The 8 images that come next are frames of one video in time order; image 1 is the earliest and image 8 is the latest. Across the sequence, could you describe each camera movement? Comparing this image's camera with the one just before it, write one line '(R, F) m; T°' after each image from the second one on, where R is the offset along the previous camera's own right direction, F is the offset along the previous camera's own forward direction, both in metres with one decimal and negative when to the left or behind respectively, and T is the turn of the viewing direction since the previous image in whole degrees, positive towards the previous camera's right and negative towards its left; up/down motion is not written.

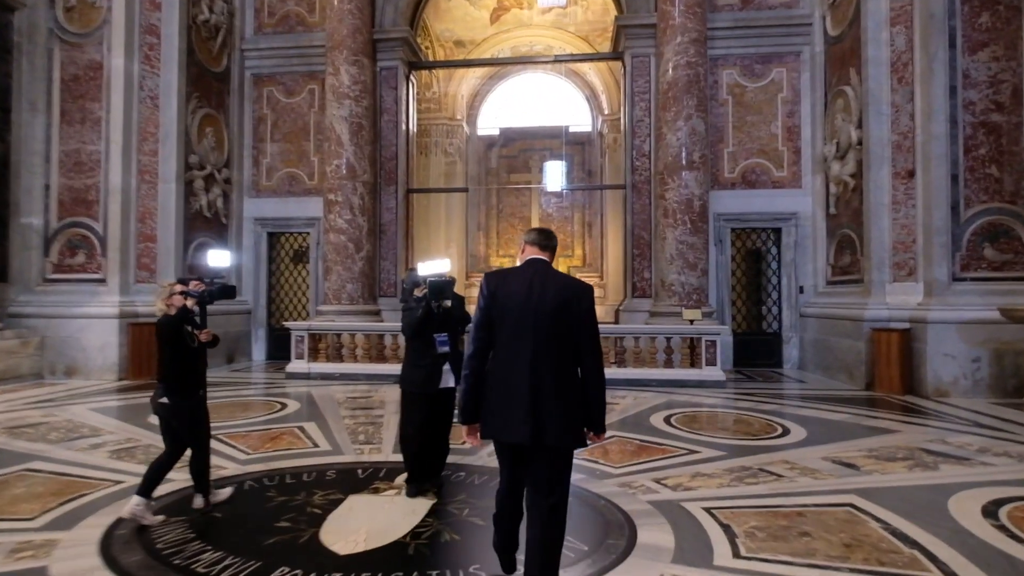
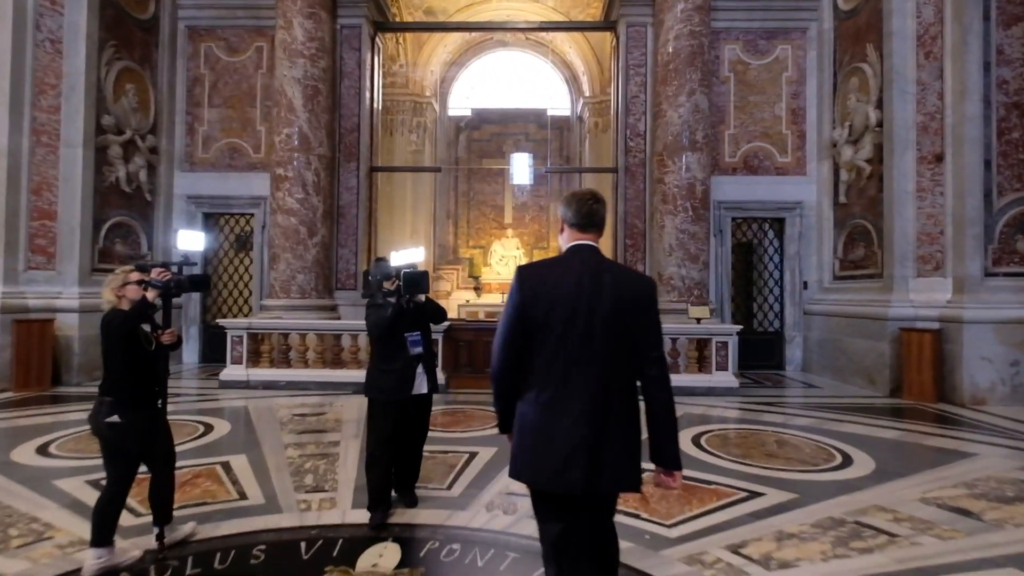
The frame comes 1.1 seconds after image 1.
(-0.2, +1.0) m; +4°
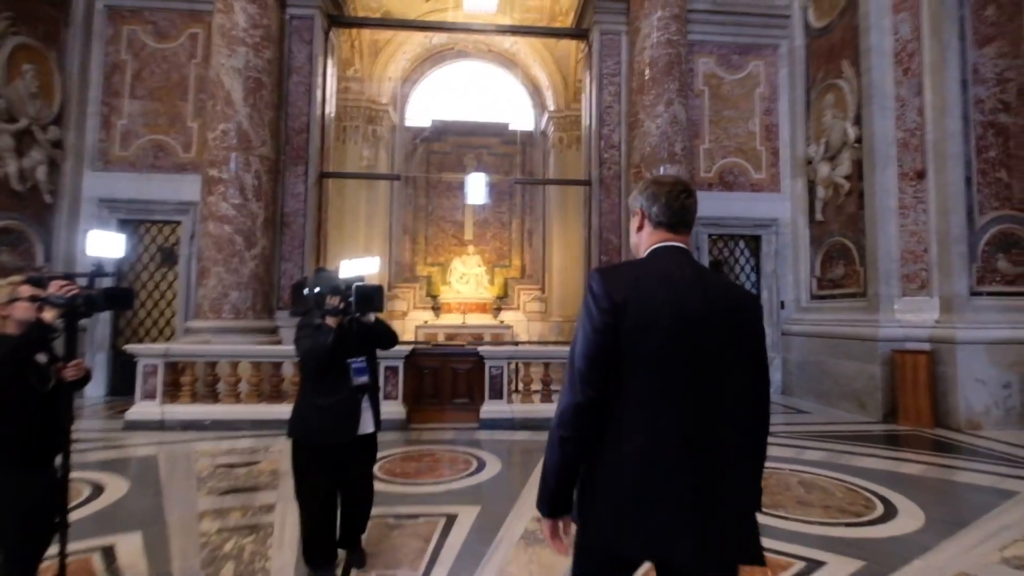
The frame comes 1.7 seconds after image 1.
(-0.2, +0.6) m; +5°
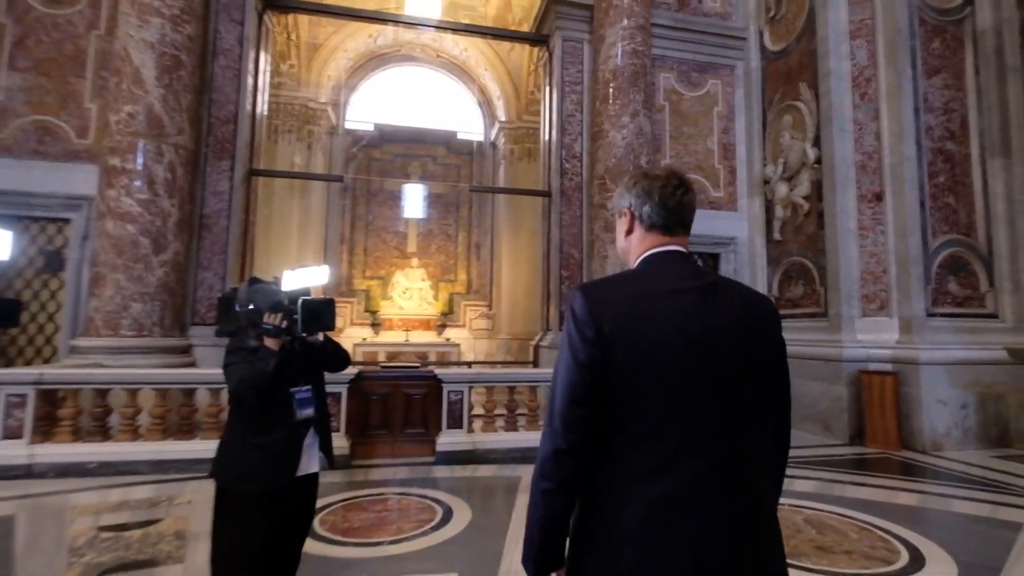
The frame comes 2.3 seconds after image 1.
(-0.3, +0.6) m; +7°
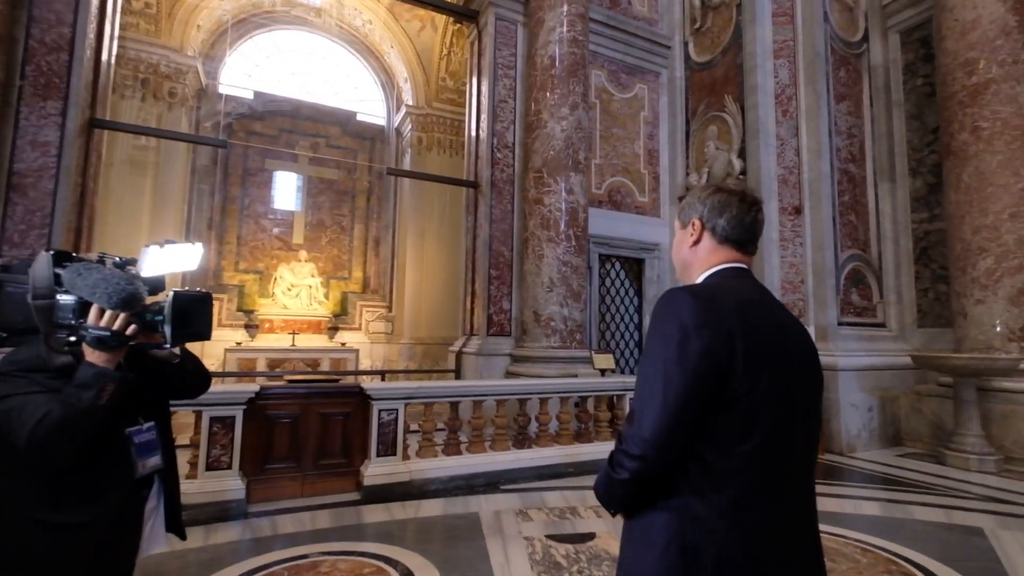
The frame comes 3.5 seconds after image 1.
(-0.5, +0.7) m; +14°
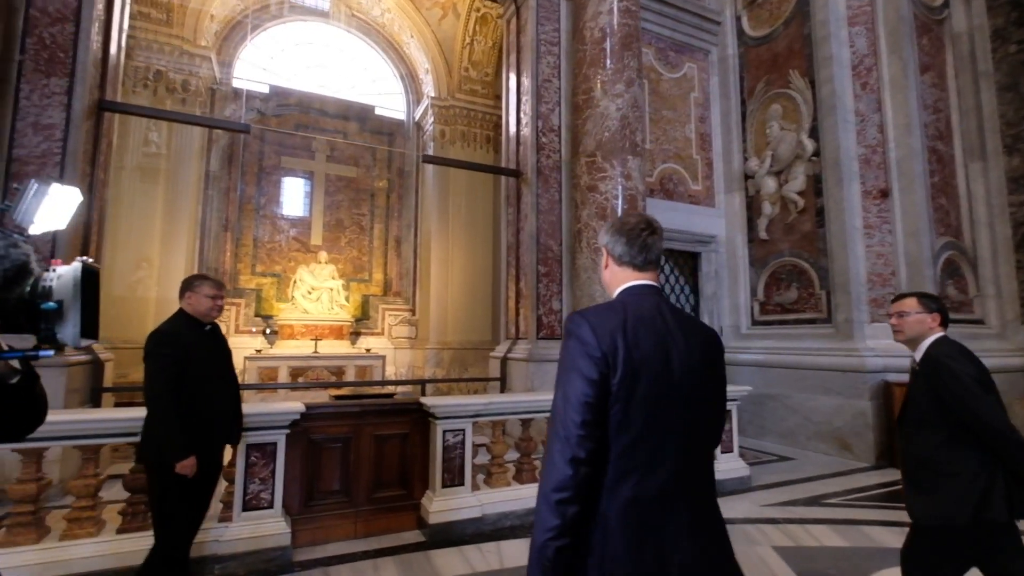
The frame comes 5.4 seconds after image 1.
(-0.5, +0.6) m; 0°
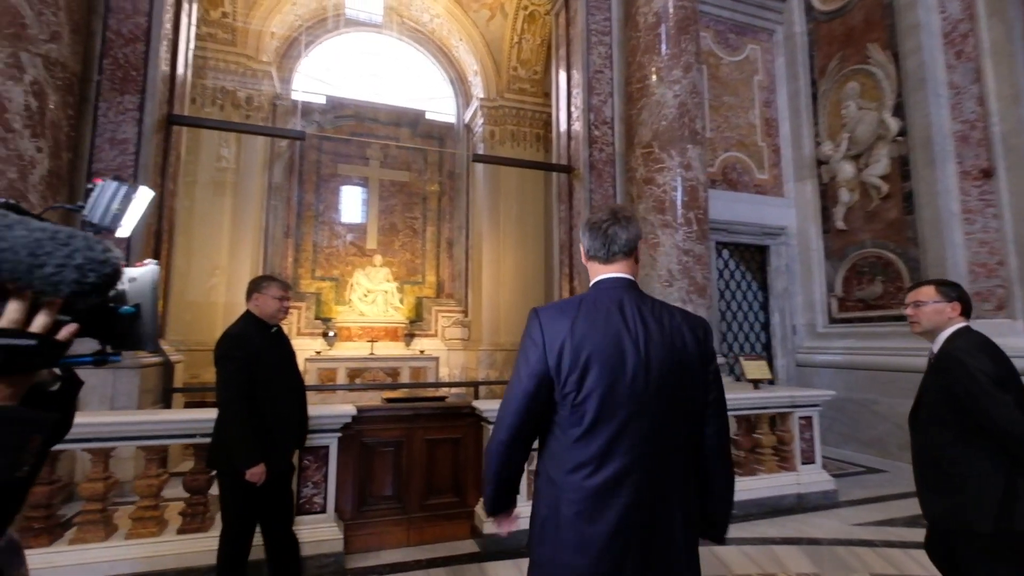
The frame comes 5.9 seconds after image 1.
(0.0, +0.2) m; -6°
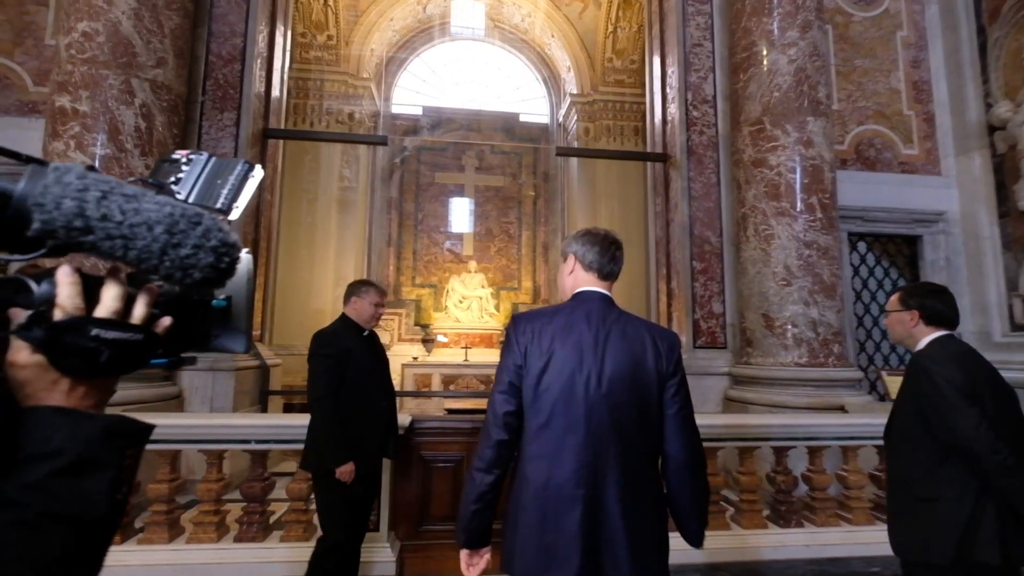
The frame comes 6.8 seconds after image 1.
(+0.2, +0.4) m; -12°
